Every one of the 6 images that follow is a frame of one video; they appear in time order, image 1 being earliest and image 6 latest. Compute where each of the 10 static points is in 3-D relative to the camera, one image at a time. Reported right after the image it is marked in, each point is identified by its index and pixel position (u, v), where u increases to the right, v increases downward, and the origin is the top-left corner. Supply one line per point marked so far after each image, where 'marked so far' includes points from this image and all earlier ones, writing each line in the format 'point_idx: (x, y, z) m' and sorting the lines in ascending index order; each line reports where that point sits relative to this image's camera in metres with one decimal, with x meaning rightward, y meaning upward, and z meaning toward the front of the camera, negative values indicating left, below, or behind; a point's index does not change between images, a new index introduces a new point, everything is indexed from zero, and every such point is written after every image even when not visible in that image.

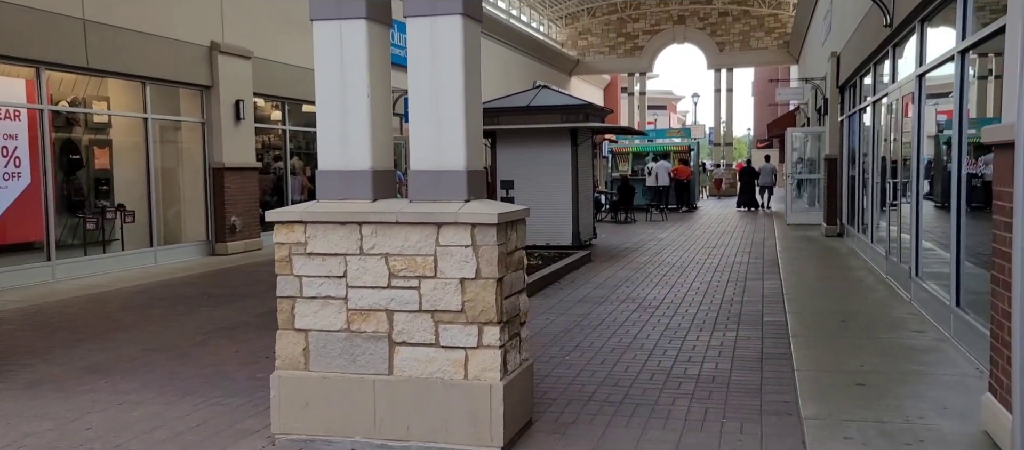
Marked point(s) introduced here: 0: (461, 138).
0: (-0.3, +0.5, +4.5) m
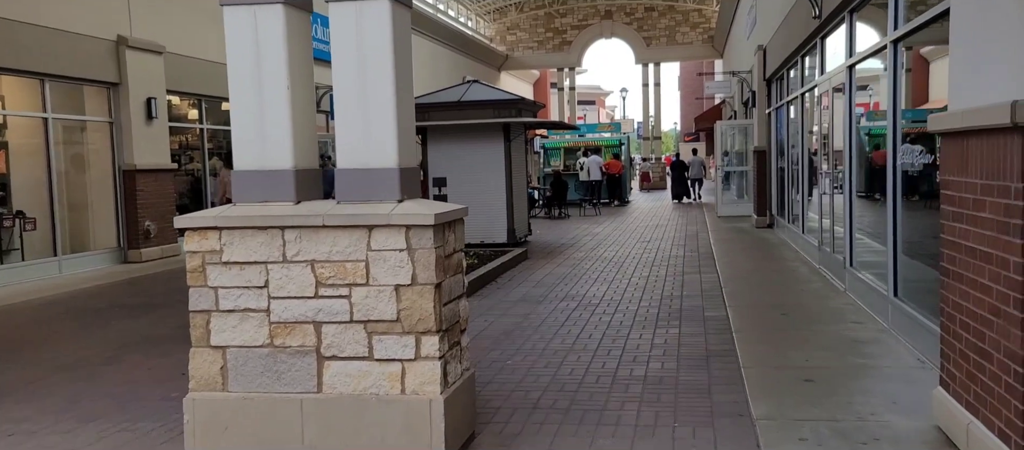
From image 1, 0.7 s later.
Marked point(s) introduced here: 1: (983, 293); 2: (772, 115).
0: (-0.6, +0.5, +4.2) m
1: (+2.2, -0.3, +3.8) m
2: (+5.2, +2.2, +16.5) m
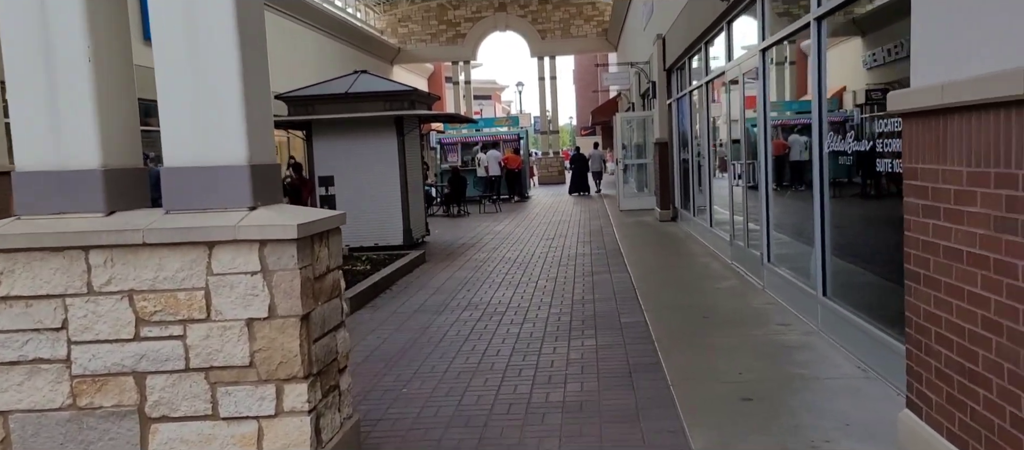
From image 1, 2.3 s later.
0: (-1.1, +0.4, +3.2) m
1: (+1.8, -0.3, +3.2) m
2: (+3.1, +2.3, +16.1) m
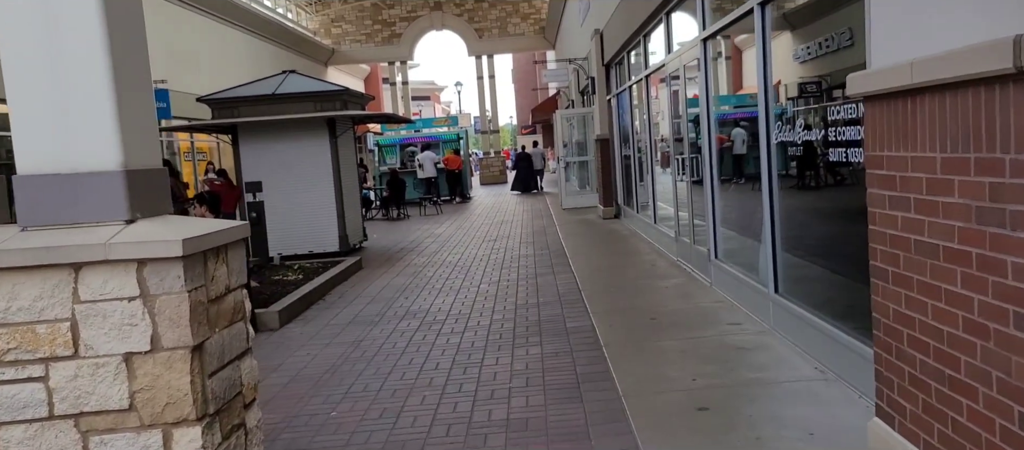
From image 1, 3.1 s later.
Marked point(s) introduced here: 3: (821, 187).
0: (-1.3, +0.4, +2.7) m
1: (+1.5, -0.3, +2.9) m
2: (+1.9, +2.4, +15.9) m
3: (+2.0, +0.3, +5.4) m
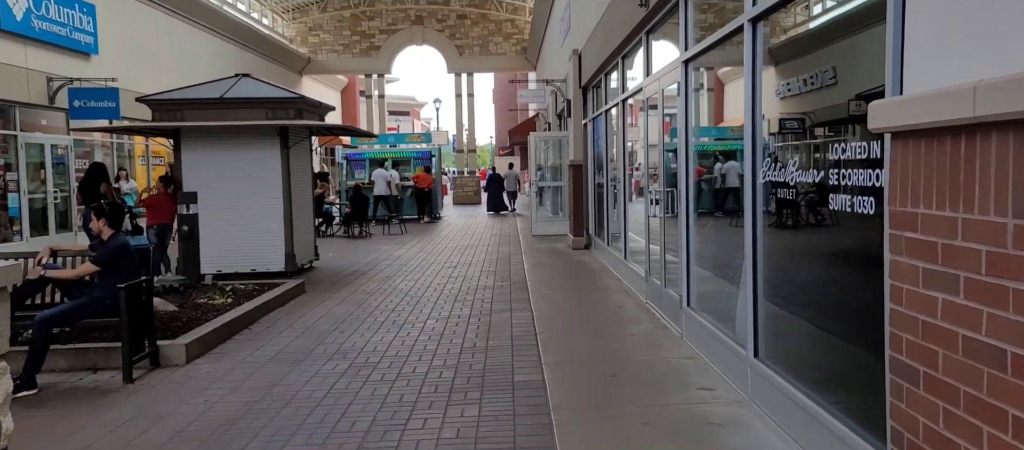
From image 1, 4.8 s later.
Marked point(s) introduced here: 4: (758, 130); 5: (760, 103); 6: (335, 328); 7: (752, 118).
0: (-1.6, +0.3, +1.8) m
1: (+1.2, -0.5, +2.0) m
2: (+1.4, +1.8, +15.1) m
3: (+1.7, -0.1, +4.5) m
4: (+1.6, +0.6, +5.4) m
5: (+1.6, +0.9, +5.3) m
6: (-1.7, -1.0, +8.2) m
7: (+1.6, +0.7, +5.4) m
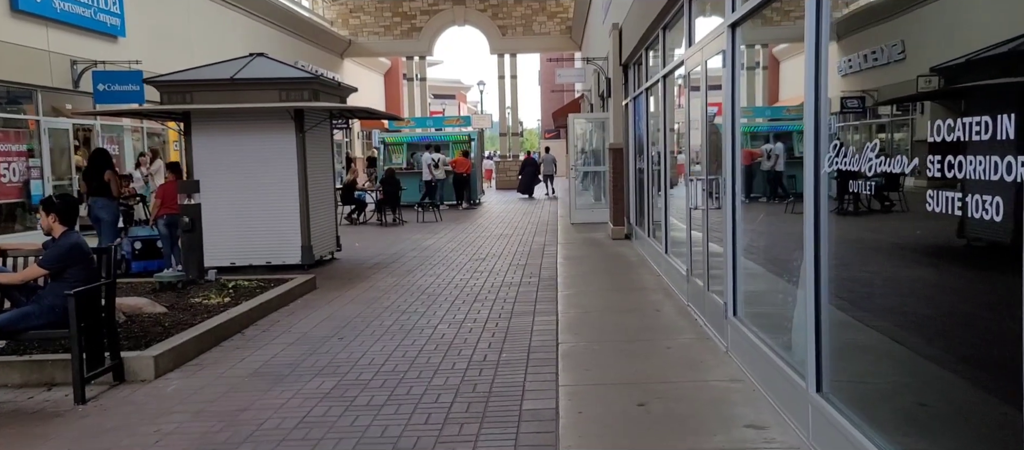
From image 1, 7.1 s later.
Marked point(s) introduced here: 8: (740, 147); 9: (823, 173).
0: (-1.8, +0.2, +0.9) m
1: (+1.0, -0.6, +0.9) m
2: (+2.0, +2.0, +13.9) m
3: (+1.6, -0.1, +3.5) m
4: (+1.6, +0.7, +4.3) m
5: (+1.6, +0.9, +4.2) m
6: (-1.6, -0.9, +7.3) m
7: (+1.6, +0.7, +4.3) m
8: (+1.7, +0.6, +6.2) m
9: (+1.6, +0.3, +4.2) m
